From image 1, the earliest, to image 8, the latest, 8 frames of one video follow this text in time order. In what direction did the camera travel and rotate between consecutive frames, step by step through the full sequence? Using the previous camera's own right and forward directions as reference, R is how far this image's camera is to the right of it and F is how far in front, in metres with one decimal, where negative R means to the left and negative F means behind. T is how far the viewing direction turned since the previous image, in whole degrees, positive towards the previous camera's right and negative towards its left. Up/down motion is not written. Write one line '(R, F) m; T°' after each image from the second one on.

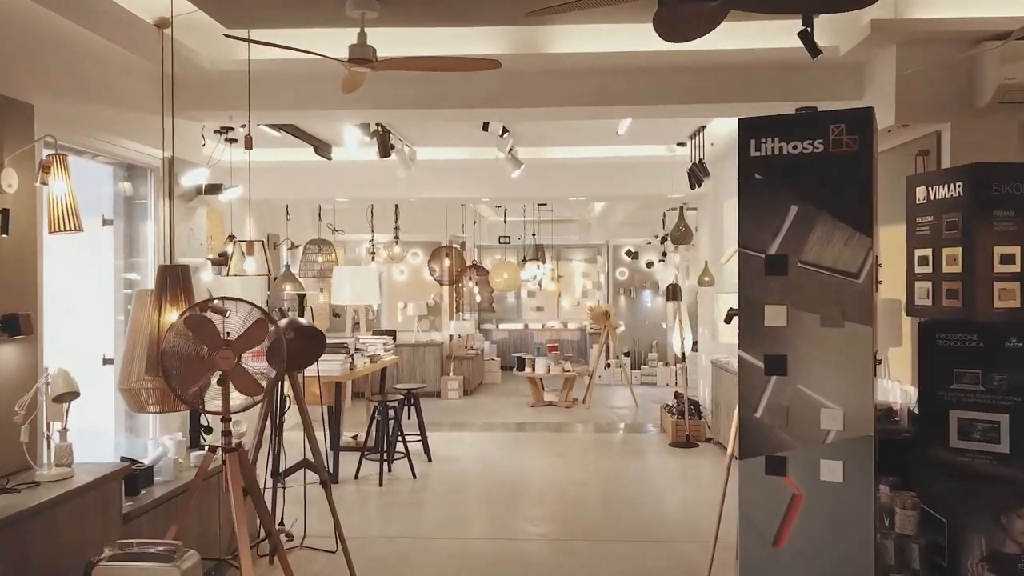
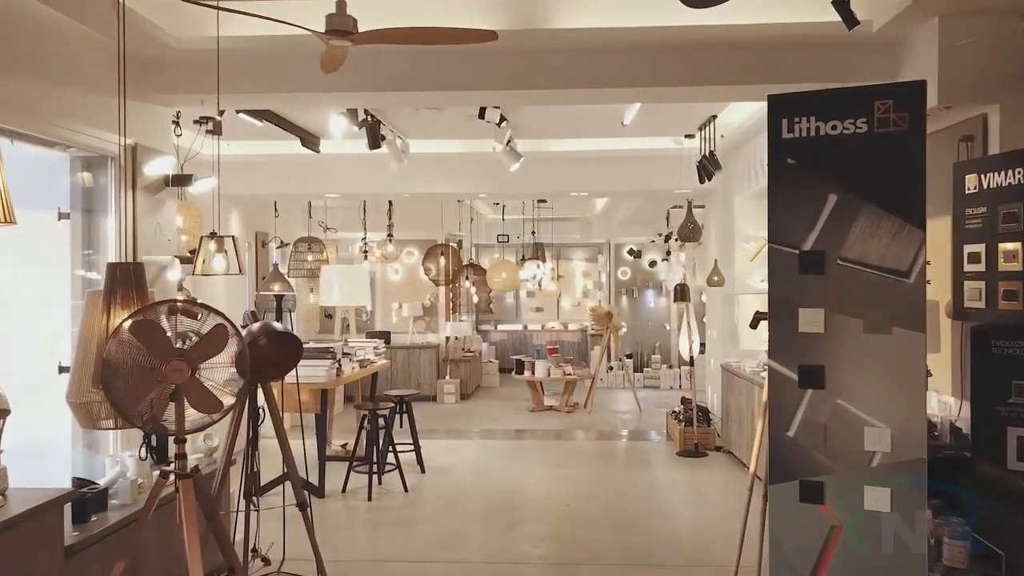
(0.0, +0.4) m; 0°
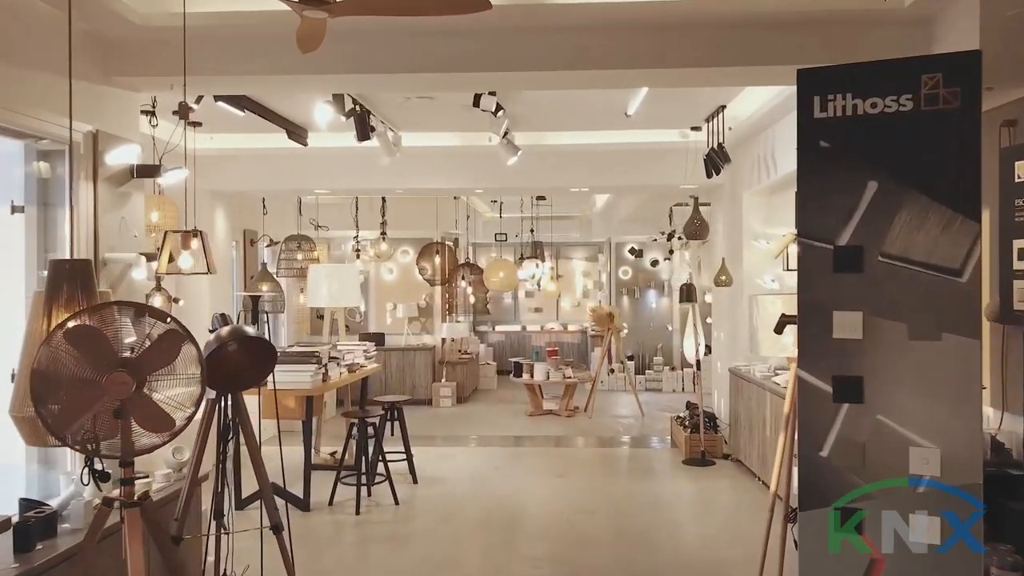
(0.0, +0.4) m; 0°
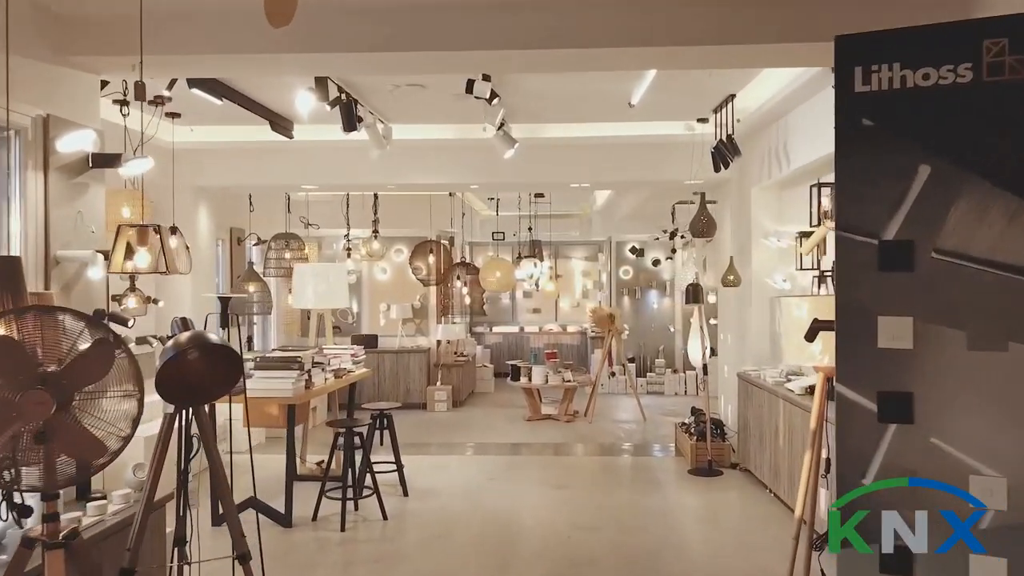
(0.0, +0.4) m; 0°
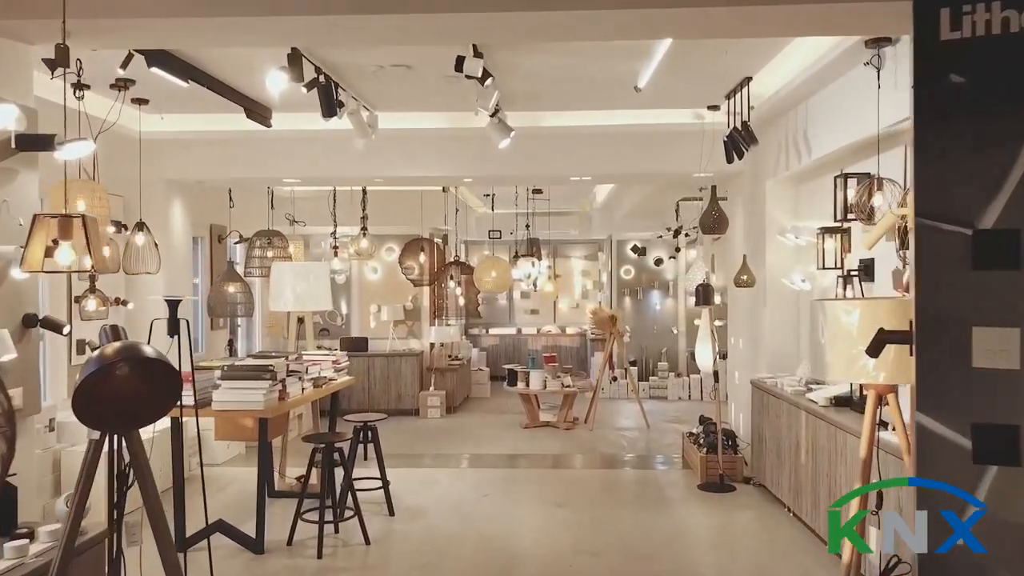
(0.0, +0.5) m; 0°
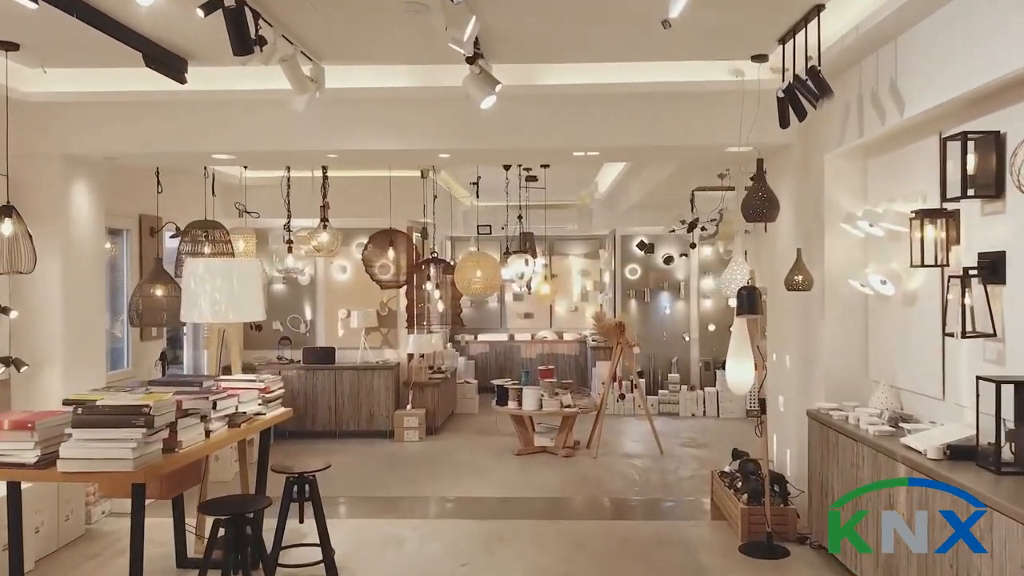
(0.0, +1.4) m; 0°
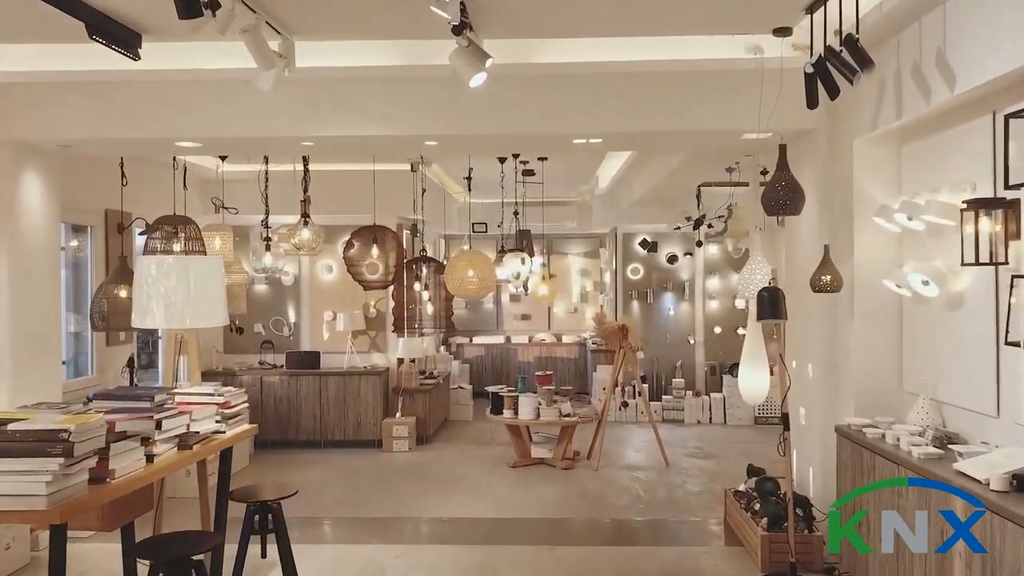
(0.0, +0.5) m; 0°
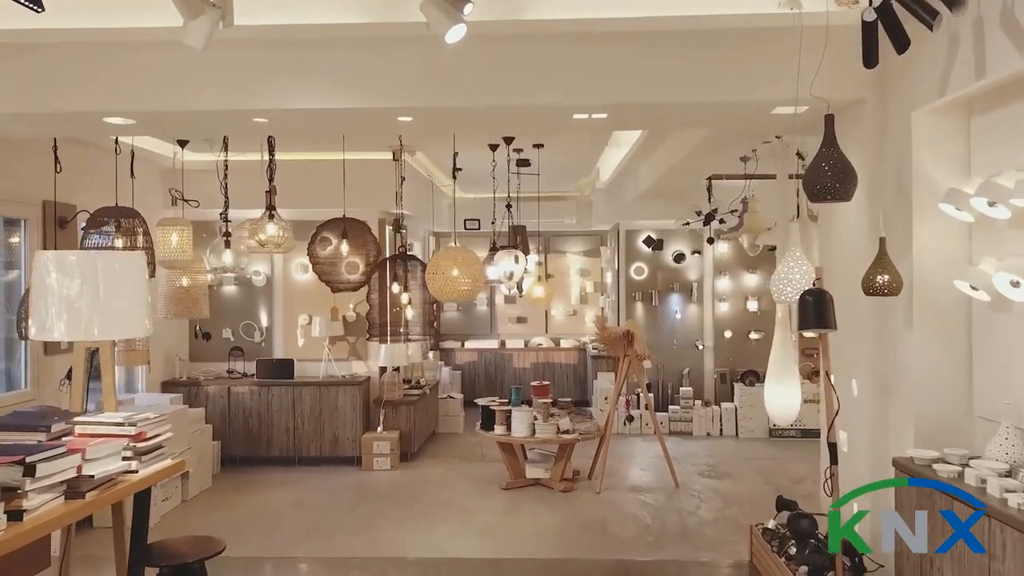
(0.0, +0.8) m; 0°
